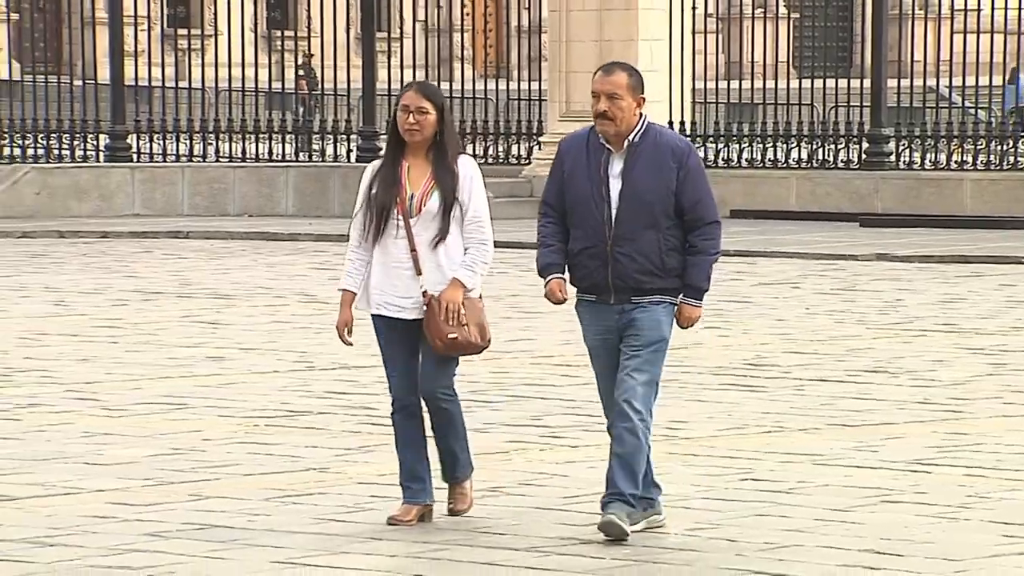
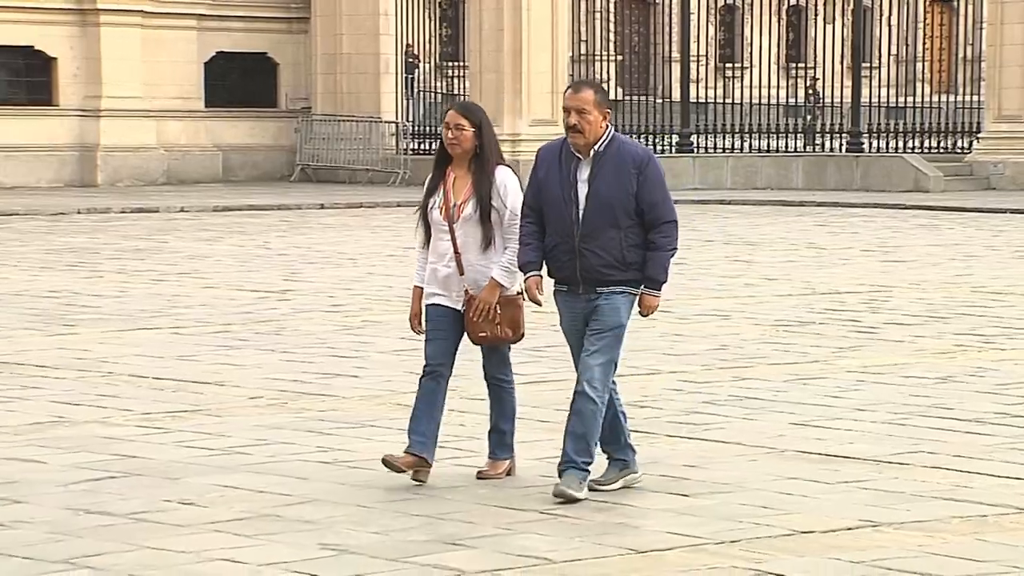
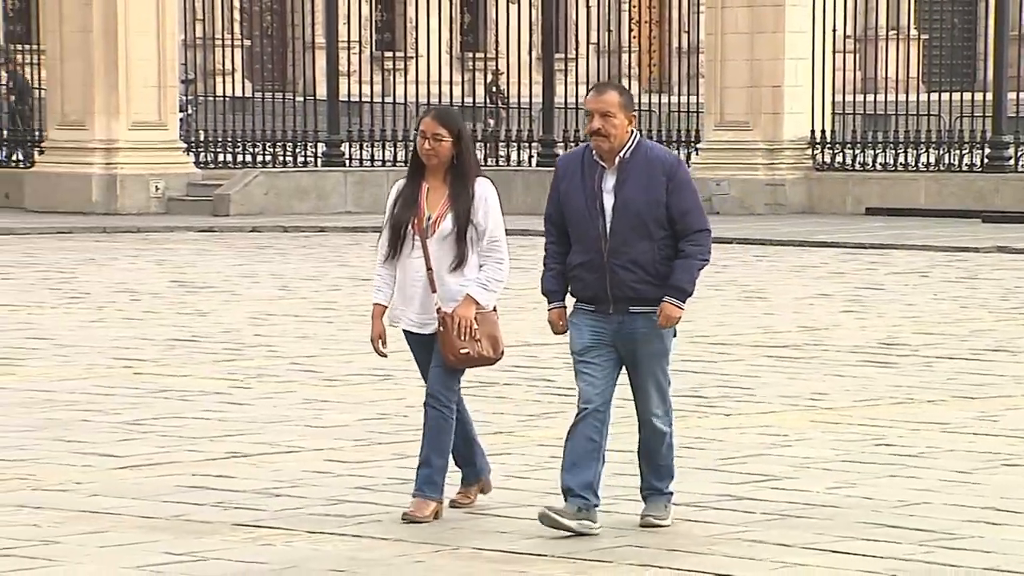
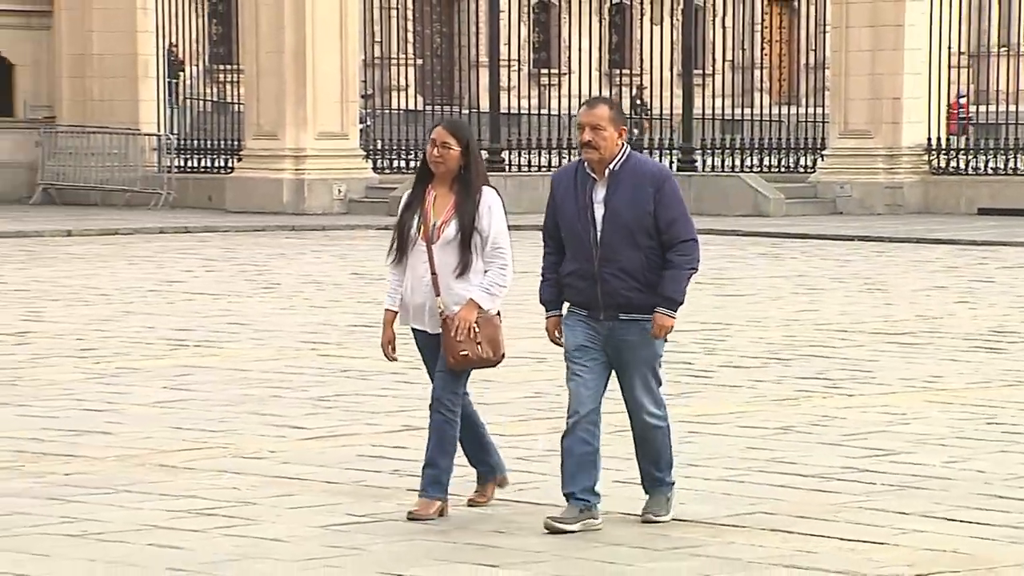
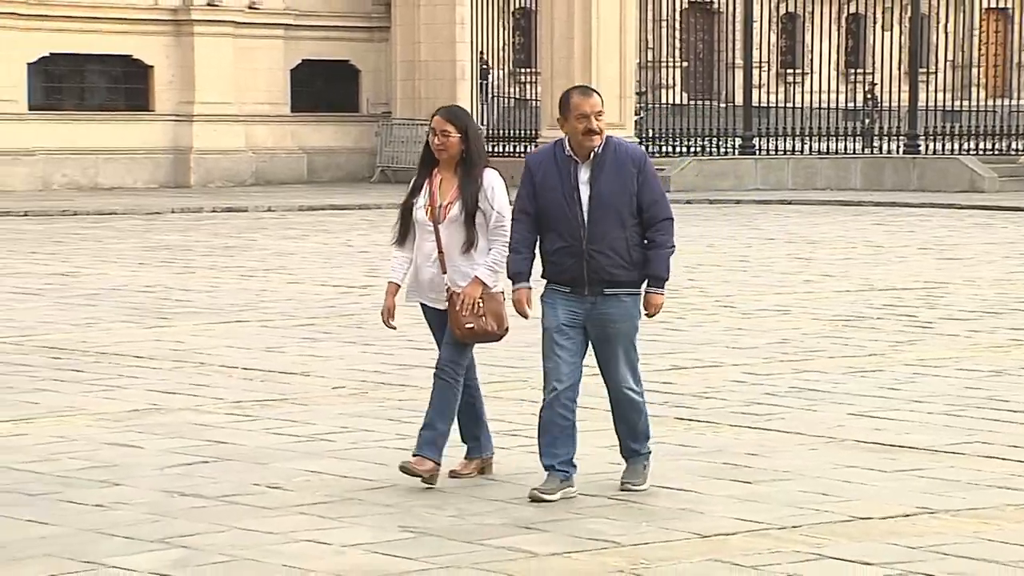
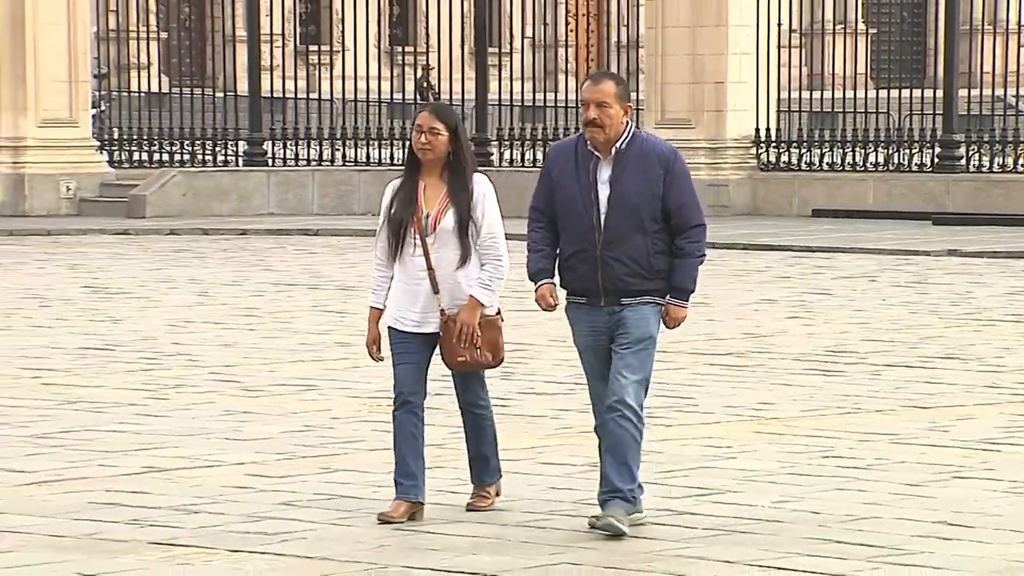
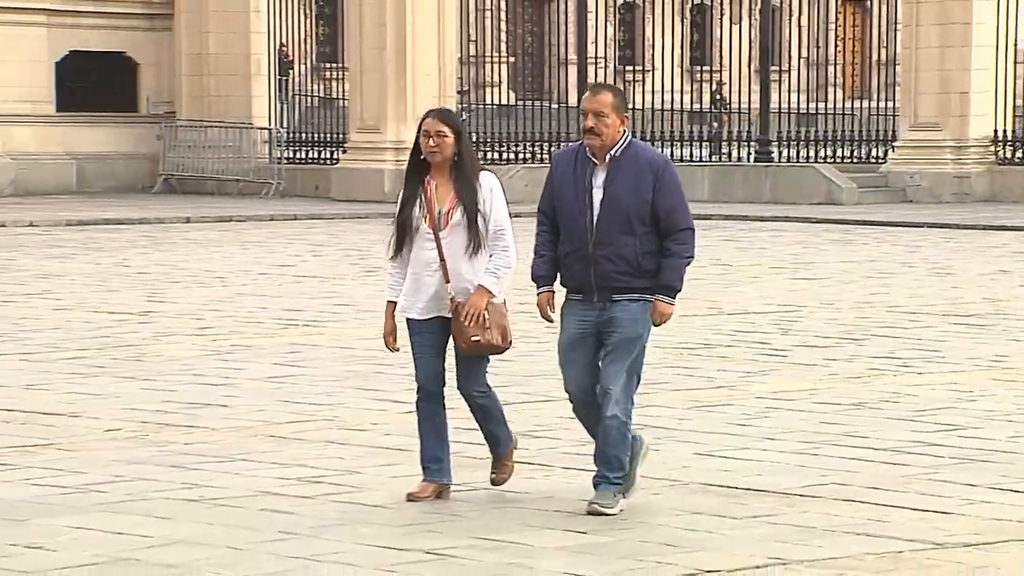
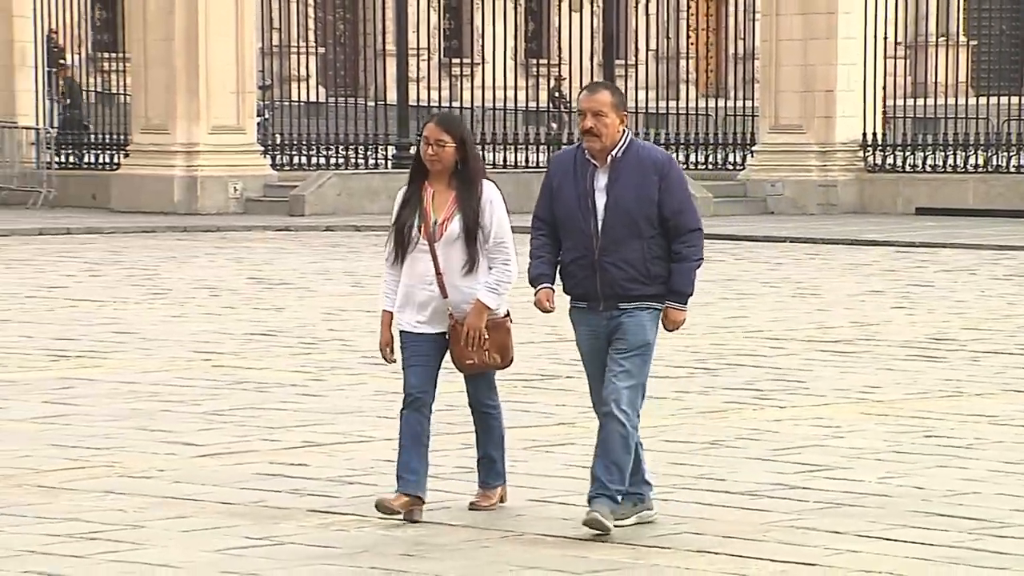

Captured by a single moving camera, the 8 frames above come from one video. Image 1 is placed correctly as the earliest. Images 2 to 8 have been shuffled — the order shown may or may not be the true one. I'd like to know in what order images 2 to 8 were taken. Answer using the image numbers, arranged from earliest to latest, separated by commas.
6, 3, 8, 4, 7, 2, 5
